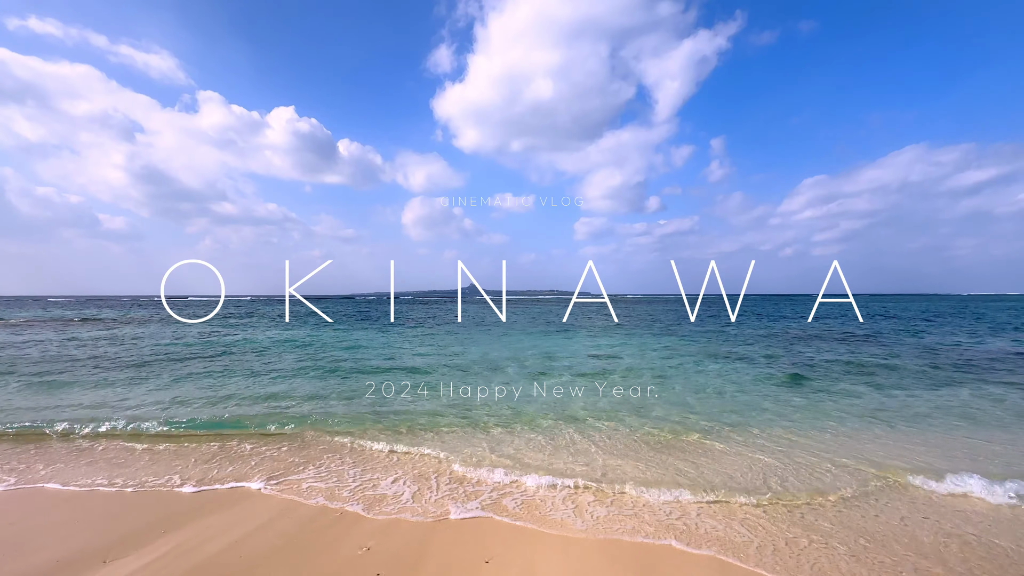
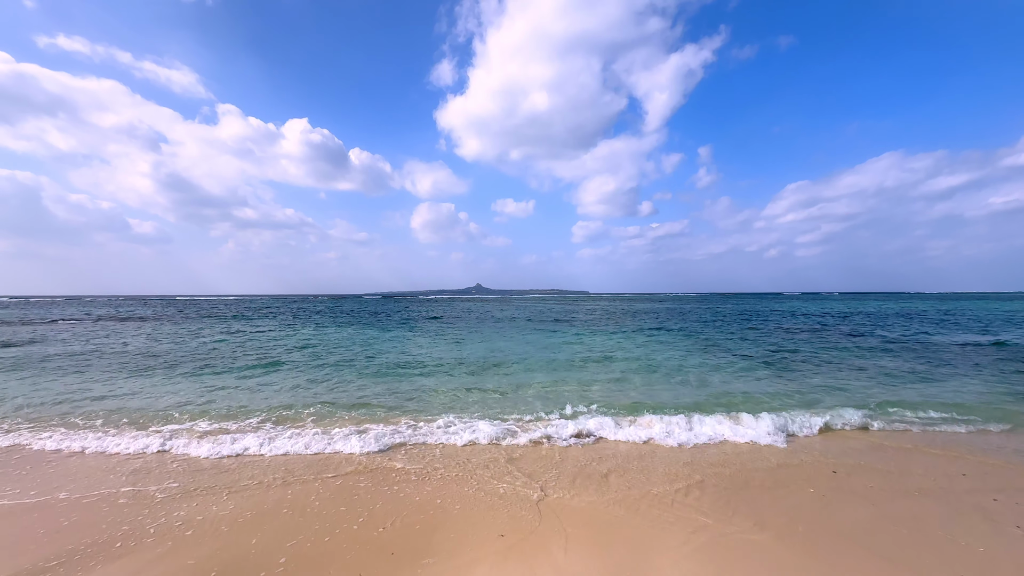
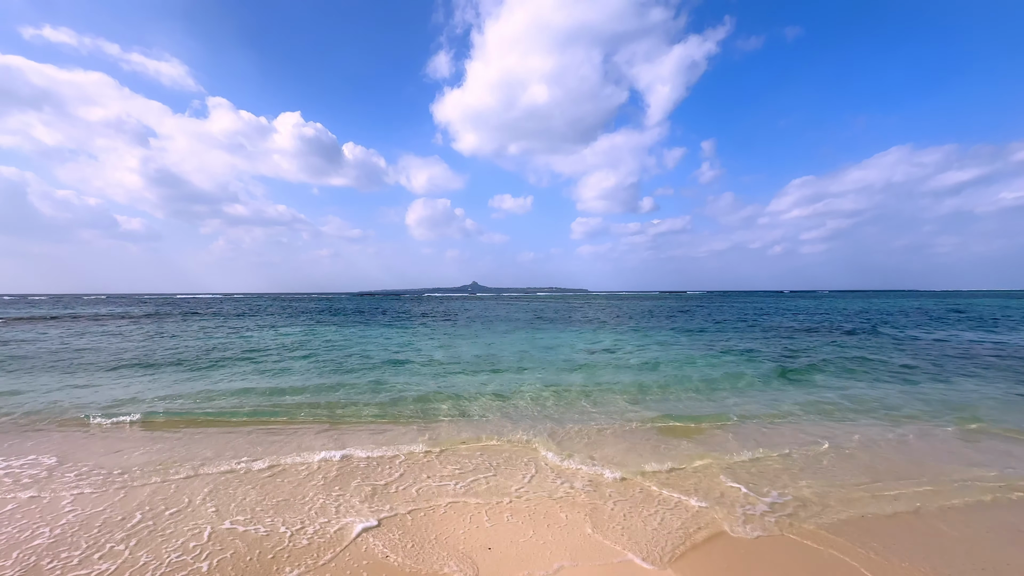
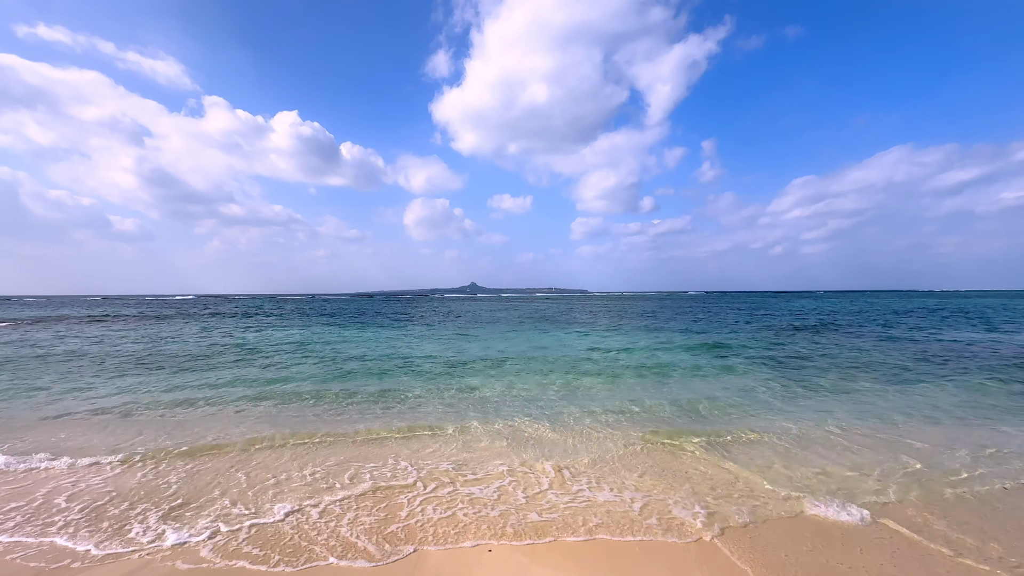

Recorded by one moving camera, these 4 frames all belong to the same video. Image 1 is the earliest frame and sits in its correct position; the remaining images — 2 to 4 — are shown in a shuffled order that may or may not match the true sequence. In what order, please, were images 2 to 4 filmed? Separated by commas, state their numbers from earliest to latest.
4, 3, 2
